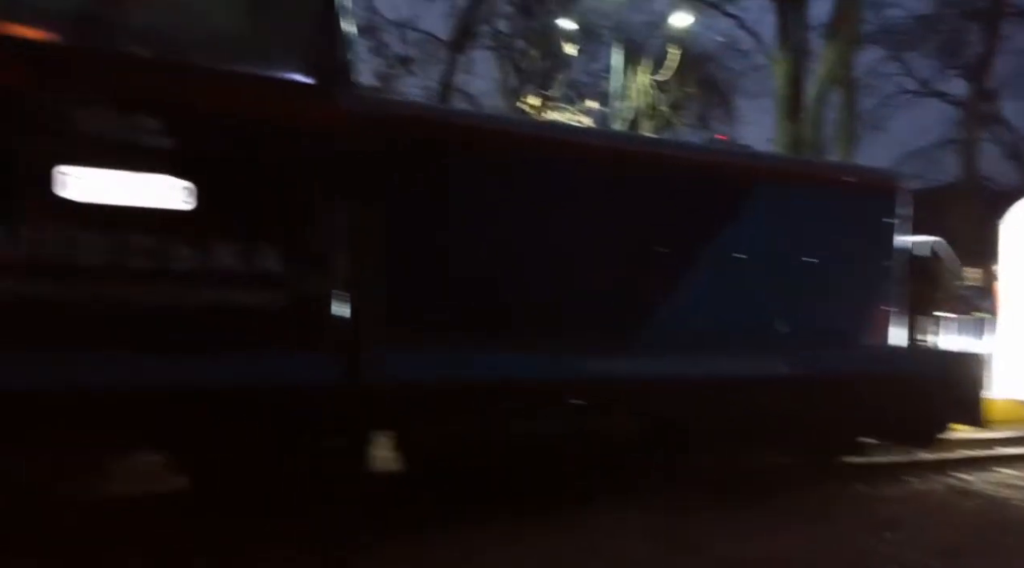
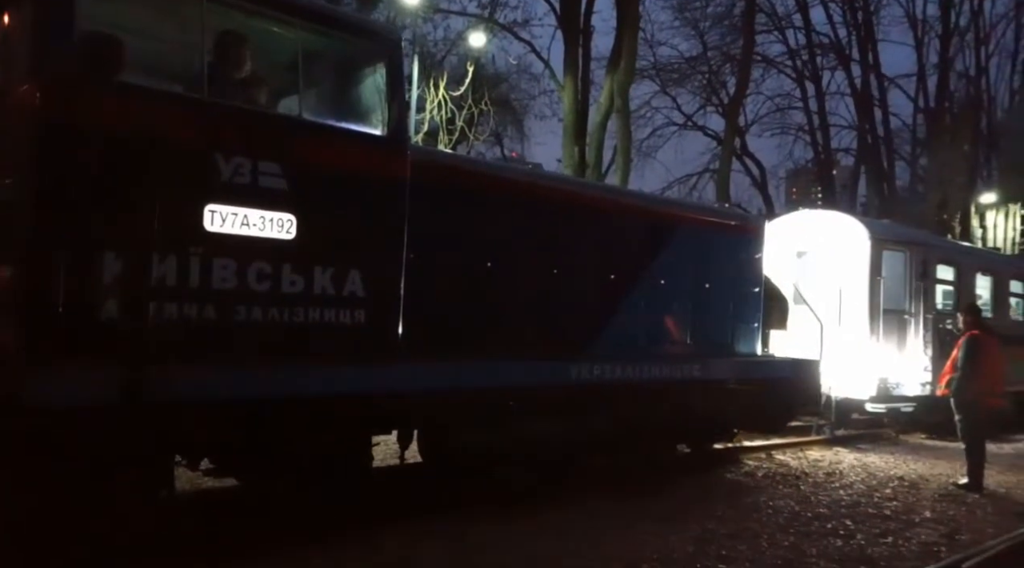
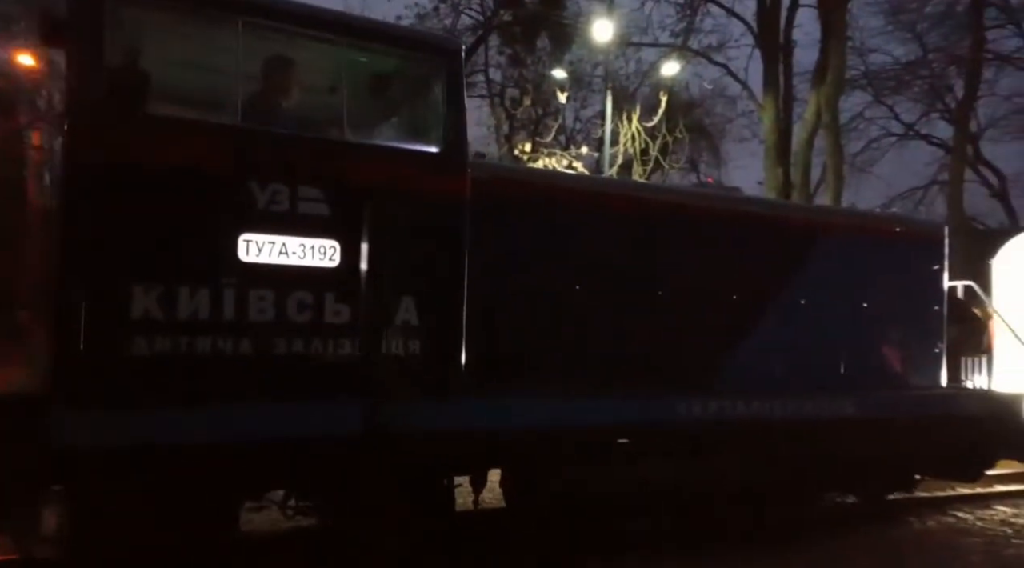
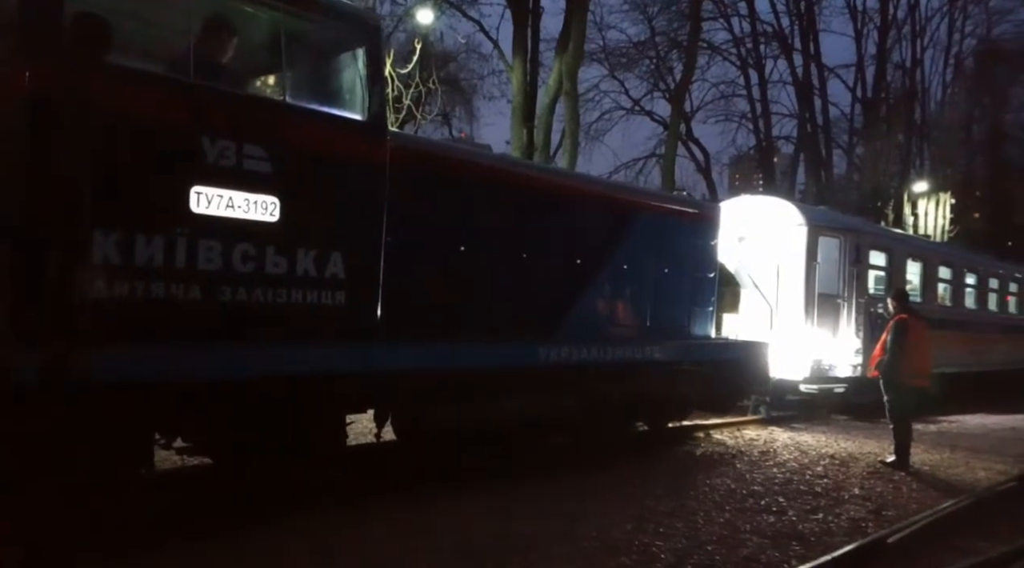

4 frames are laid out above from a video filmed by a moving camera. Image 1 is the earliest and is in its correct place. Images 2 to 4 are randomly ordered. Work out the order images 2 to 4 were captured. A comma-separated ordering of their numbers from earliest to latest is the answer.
3, 2, 4
